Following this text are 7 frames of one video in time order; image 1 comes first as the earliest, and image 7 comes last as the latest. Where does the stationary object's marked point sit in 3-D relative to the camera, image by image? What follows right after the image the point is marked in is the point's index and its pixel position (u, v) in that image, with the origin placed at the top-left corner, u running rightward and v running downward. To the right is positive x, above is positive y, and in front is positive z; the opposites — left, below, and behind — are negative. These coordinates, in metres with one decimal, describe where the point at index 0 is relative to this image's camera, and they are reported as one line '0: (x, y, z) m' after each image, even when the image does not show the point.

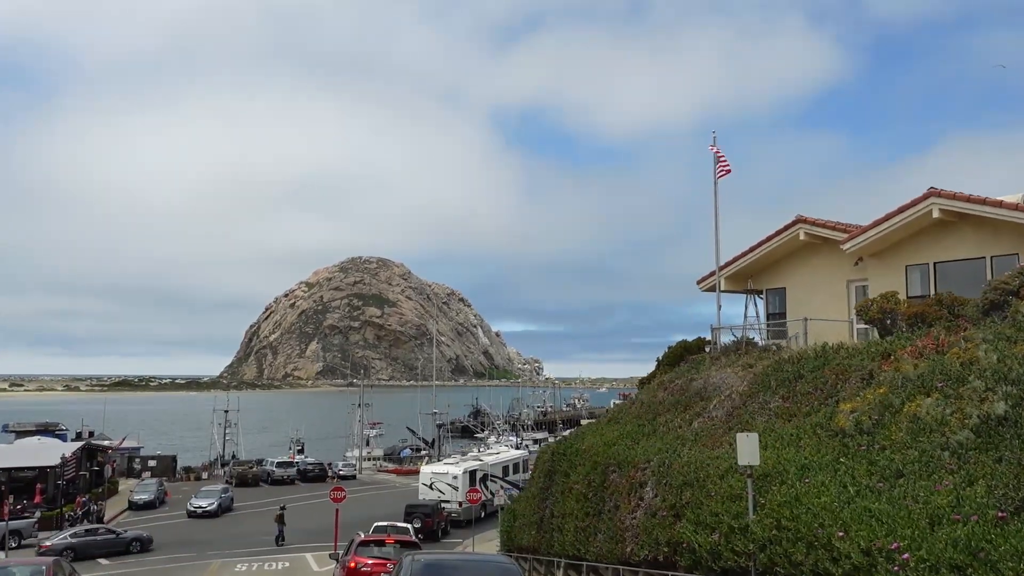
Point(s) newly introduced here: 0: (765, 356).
0: (+5.3, -1.4, +16.7) m
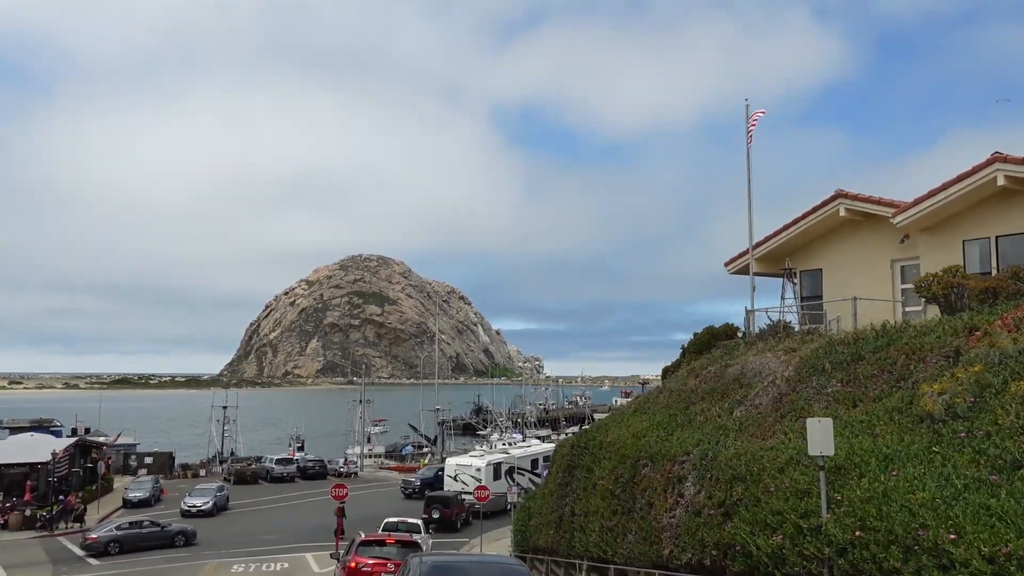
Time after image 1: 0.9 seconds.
0: (+5.7, -1.0, +15.2) m
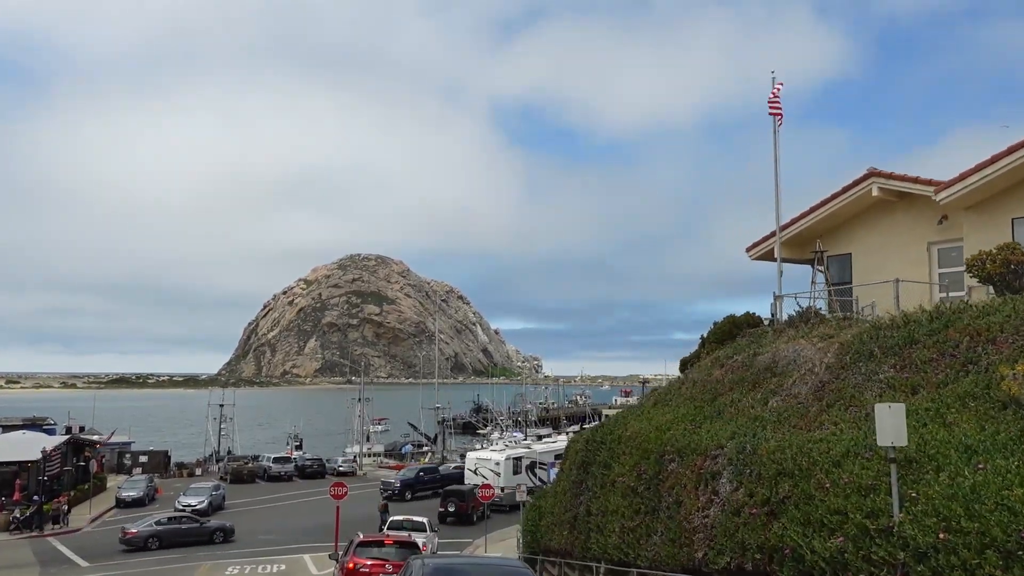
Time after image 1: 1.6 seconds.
0: (+5.9, -0.7, +14.1) m
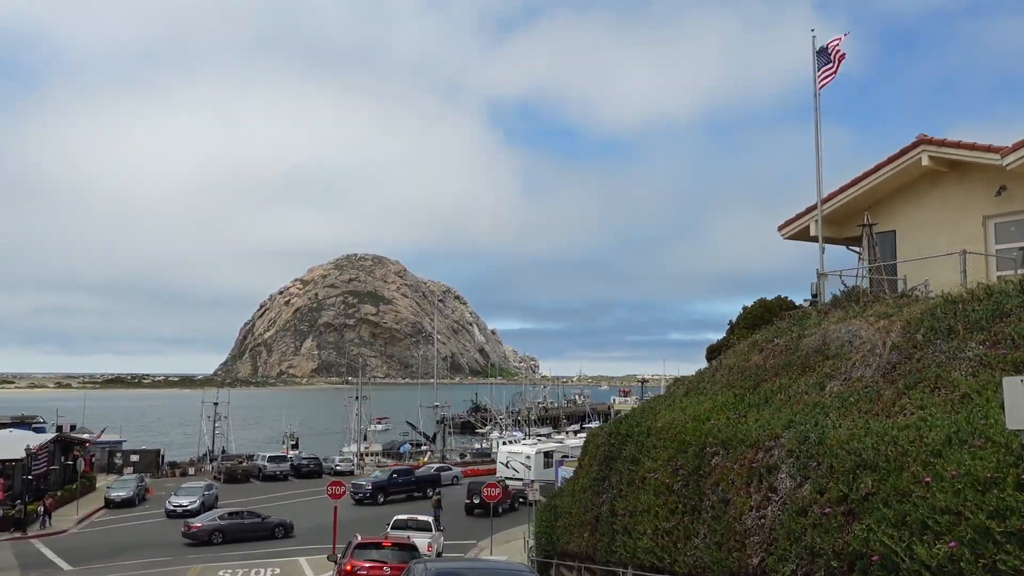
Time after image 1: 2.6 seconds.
0: (+6.3, -0.2, +12.6) m
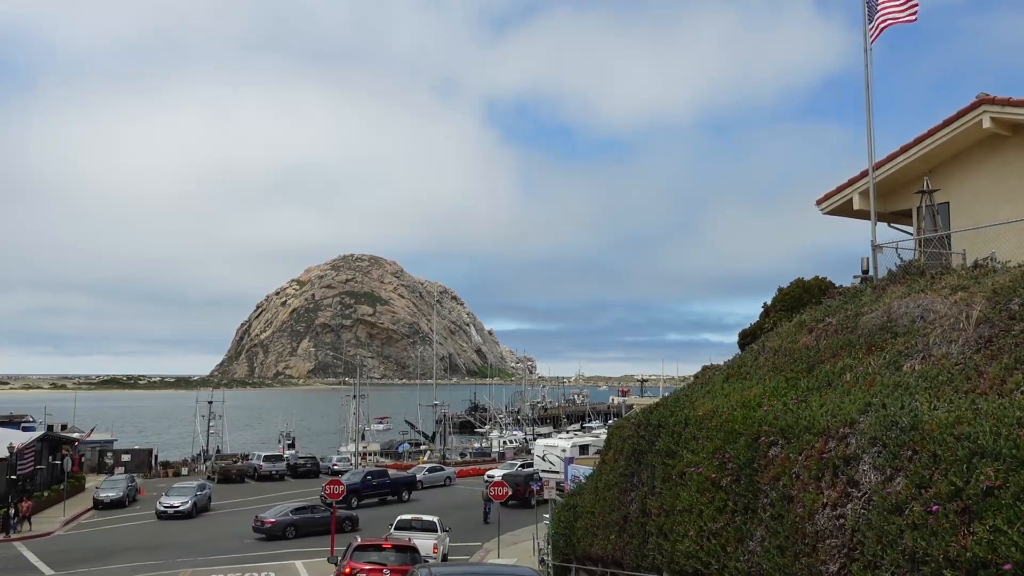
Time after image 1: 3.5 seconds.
0: (+6.6, +0.2, +11.1) m
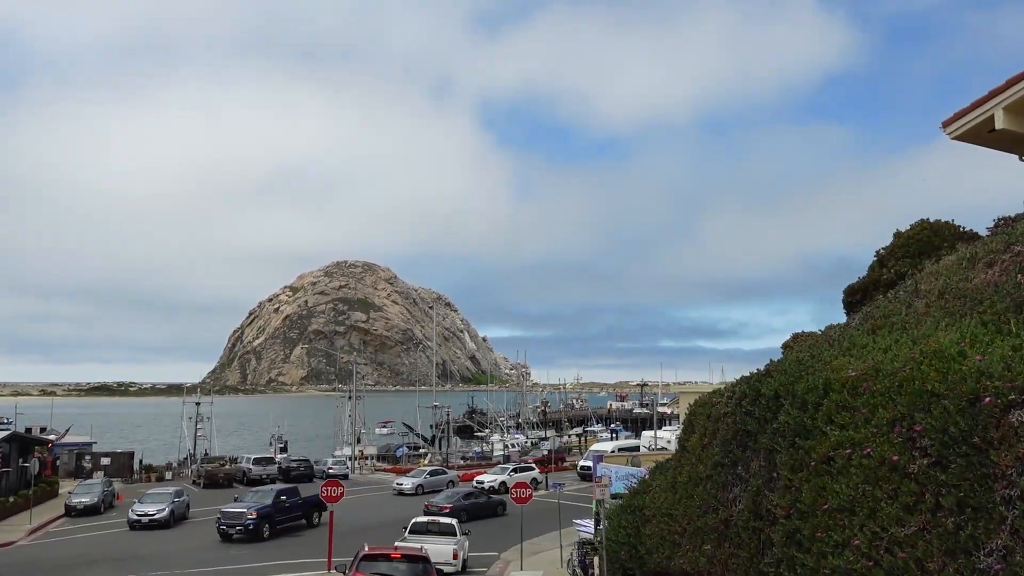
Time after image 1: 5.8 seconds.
0: (+7.5, +1.2, +7.7) m
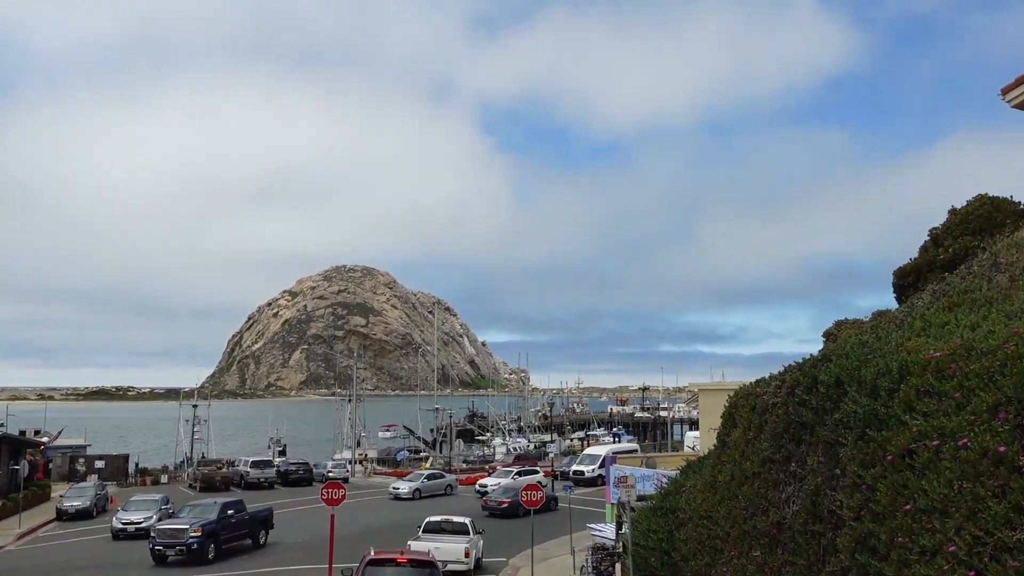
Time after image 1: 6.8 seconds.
0: (+7.8, +1.5, +6.6) m
